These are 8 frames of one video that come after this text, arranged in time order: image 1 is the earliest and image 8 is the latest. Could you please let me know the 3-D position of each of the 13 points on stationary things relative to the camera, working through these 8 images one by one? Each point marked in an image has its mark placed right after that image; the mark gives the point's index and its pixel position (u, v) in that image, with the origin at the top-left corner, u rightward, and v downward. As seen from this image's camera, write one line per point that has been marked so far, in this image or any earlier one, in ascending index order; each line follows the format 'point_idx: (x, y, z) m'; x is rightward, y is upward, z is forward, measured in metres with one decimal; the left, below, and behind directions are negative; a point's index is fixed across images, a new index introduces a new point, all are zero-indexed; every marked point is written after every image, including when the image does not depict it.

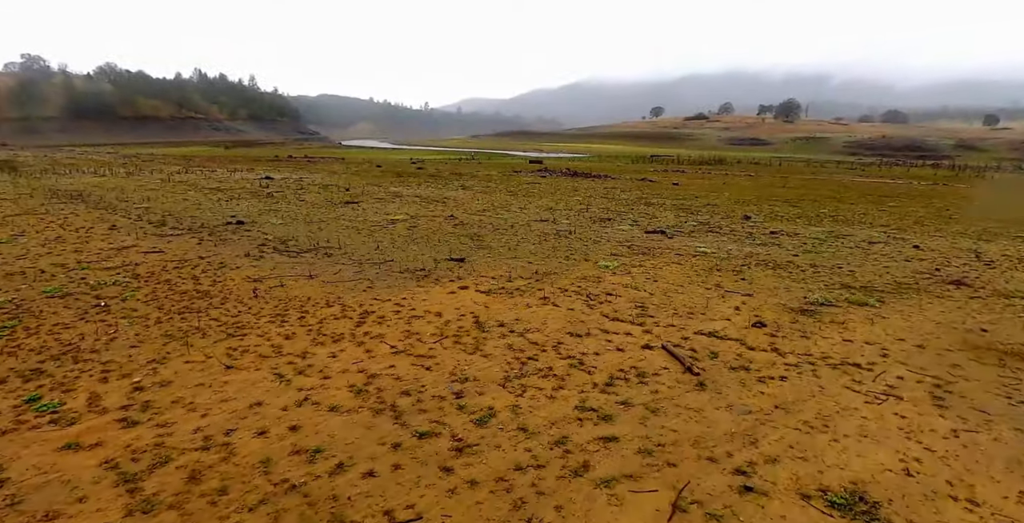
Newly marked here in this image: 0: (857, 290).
0: (+10.1, -0.8, +17.0) m
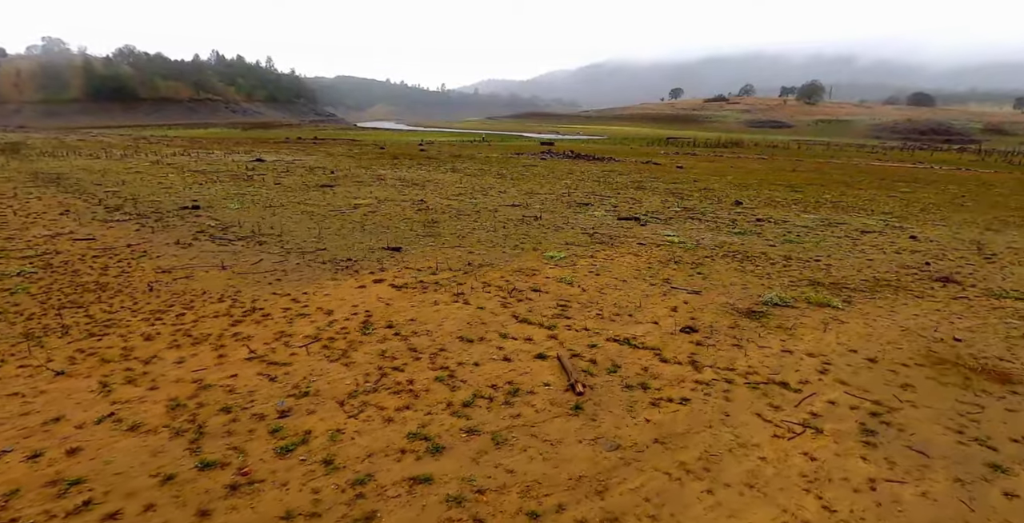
0: (+8.0, -0.7, +14.8) m
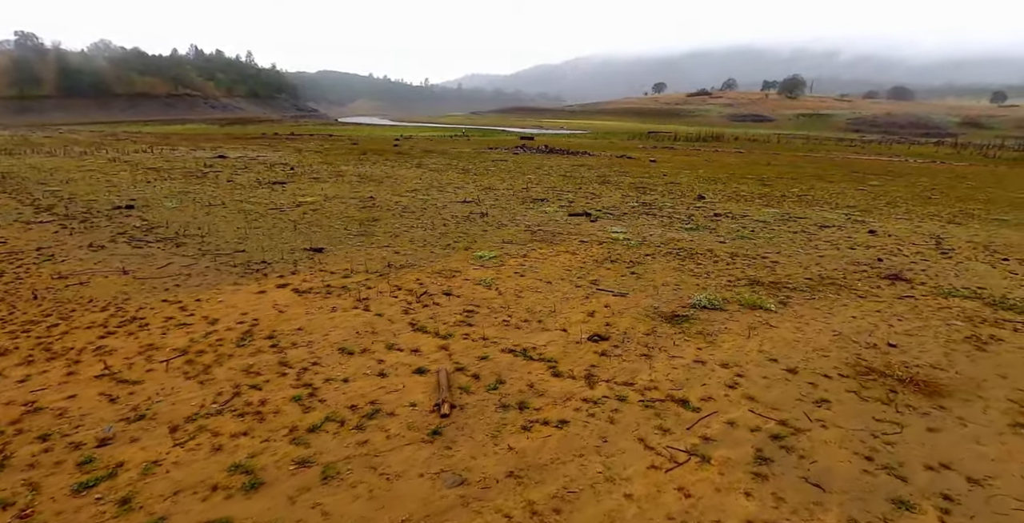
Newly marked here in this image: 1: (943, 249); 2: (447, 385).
0: (+5.9, -0.6, +13.7) m
1: (+12.8, +0.2, +17.3) m
2: (-1.0, -1.9, +8.7) m
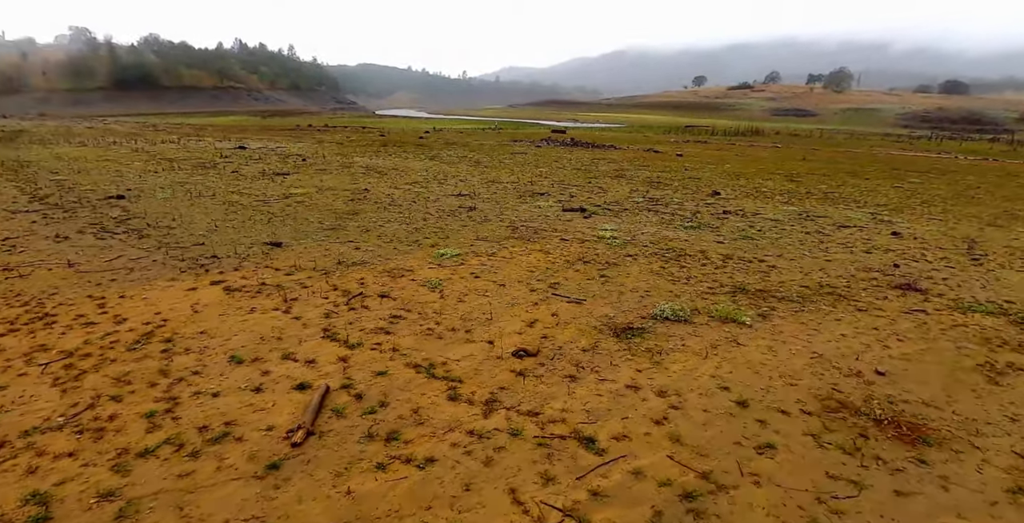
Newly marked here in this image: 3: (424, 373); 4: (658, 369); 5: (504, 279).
0: (+4.8, -0.7, +11.9) m
1: (+12.0, 0.0, +15.0) m
2: (-2.5, -1.9, +7.4) m
3: (-1.3, -1.6, +8.5) m
4: (+2.2, -1.7, +8.6) m
5: (-0.2, -0.4, +13.1) m
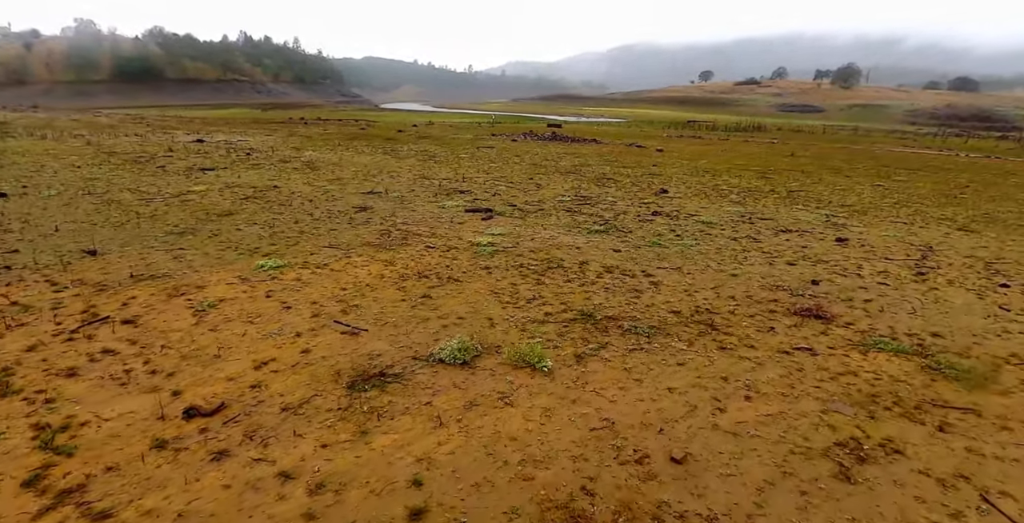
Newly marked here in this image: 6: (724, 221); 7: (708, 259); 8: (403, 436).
0: (+1.1, -1.1, +9.2) m
1: (+8.4, -0.4, +11.9) m
2: (-6.4, -2.2, +5.0) m
3: (-5.1, -1.9, +6.0) m
4: (-1.7, -2.0, +6.0) m
5: (-3.8, -0.7, +10.5) m
6: (+6.7, +1.4, +18.0) m
7: (+4.6, +0.1, +13.5) m
8: (-1.1, -2.0, +6.0) m
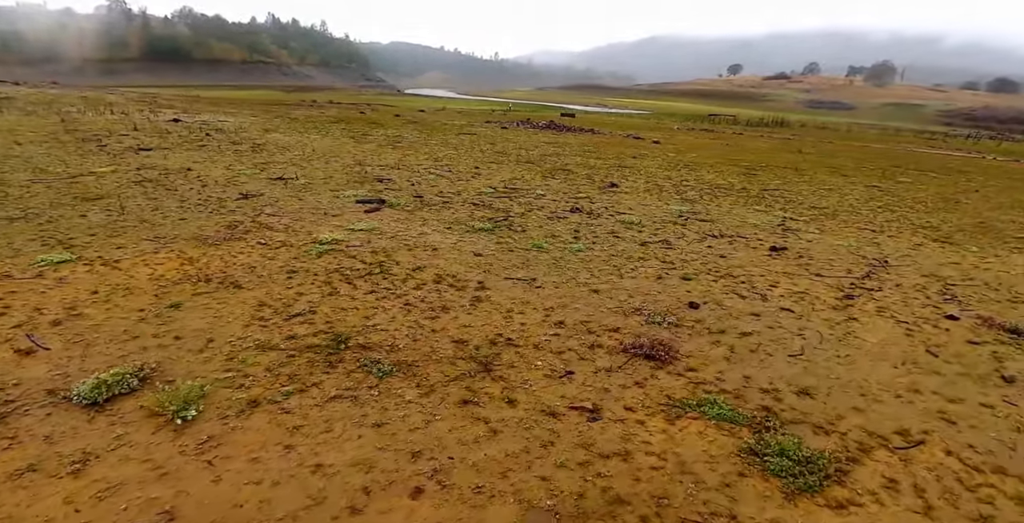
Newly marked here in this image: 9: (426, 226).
0: (-2.5, -1.2, +6.8) m
1: (+5.0, -0.7, +9.1) m
2: (-10.2, -2.1, +3.1) m
3: (-8.9, -1.8, +4.0) m
4: (-5.5, -2.0, +3.8) m
5: (-7.3, -0.6, +8.5) m
6: (+3.7, +1.2, +15.2) m
7: (+1.4, -0.1, +10.9) m
8: (-4.9, -2.0, +3.9) m
9: (-1.9, +0.8, +13.4) m
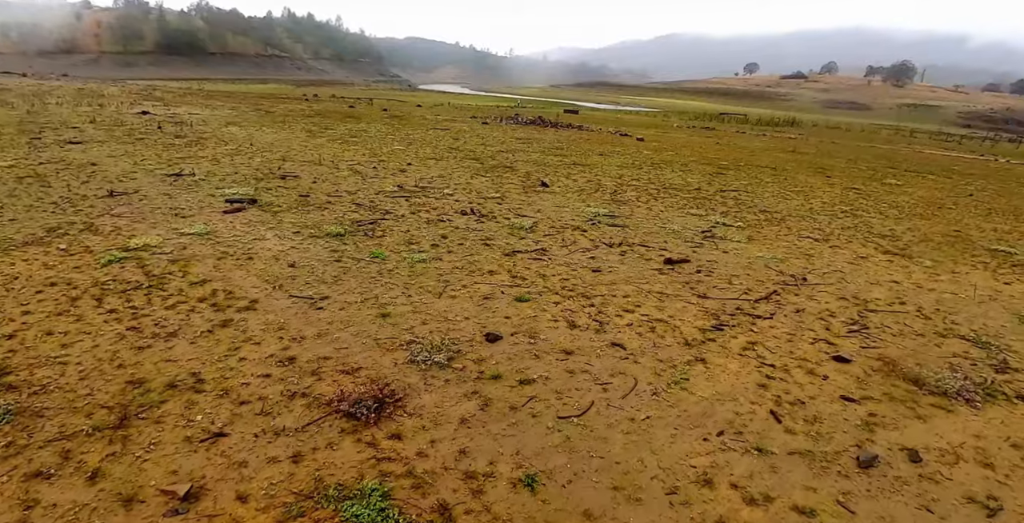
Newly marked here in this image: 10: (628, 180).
0: (-5.7, -1.3, +5.1) m
1: (+1.9, -1.0, +7.0) m
2: (-13.7, -2.1, +1.9) m
3: (-12.3, -1.9, +2.7) m
4: (-8.9, -2.2, +2.2) m
5: (-10.4, -0.7, +7.0) m
6: (+1.0, +0.9, +13.1) m
7: (-1.6, -0.3, +9.0) m
8: (-8.3, -2.2, +2.3) m
9: (-4.8, +0.6, +11.7) m
10: (+4.1, +2.7, +19.5) m
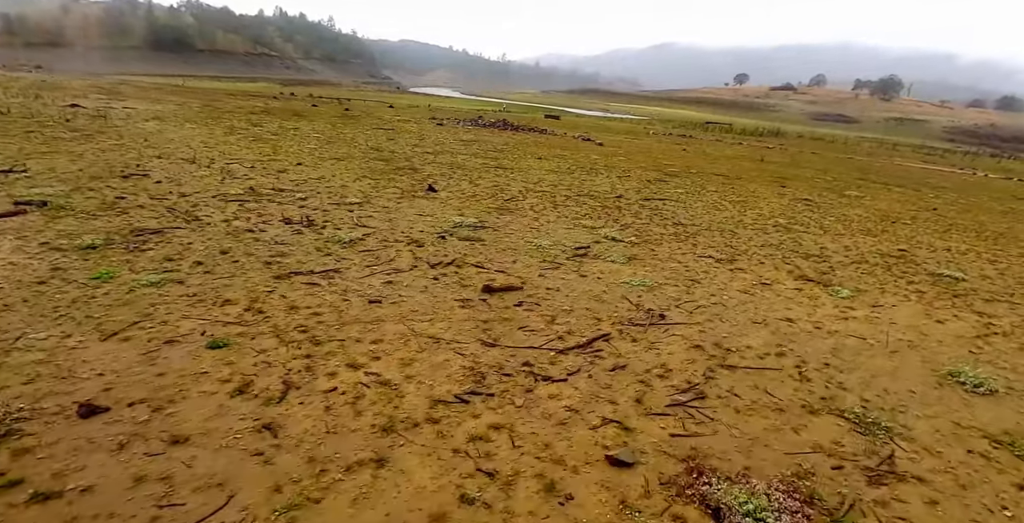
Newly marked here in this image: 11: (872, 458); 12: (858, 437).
0: (-9.0, -1.5, +2.8) m
1: (-1.3, -1.4, +4.6) m
2: (-17.0, -2.1, -0.3) m
3: (-15.6, -2.0, +0.5) m
4: (-12.2, -2.3, 0.0) m
5: (-13.6, -0.8, +4.8) m
6: (-2.1, +0.5, +10.8) m
7: (-4.8, -0.6, +6.6) m
8: (-11.6, -2.3, 0.0) m
9: (-7.9, +0.4, +9.4) m
10: (+1.1, +2.2, +17.1) m
11: (+3.3, -1.8, +5.3) m
12: (+3.4, -1.7, +5.7) m
